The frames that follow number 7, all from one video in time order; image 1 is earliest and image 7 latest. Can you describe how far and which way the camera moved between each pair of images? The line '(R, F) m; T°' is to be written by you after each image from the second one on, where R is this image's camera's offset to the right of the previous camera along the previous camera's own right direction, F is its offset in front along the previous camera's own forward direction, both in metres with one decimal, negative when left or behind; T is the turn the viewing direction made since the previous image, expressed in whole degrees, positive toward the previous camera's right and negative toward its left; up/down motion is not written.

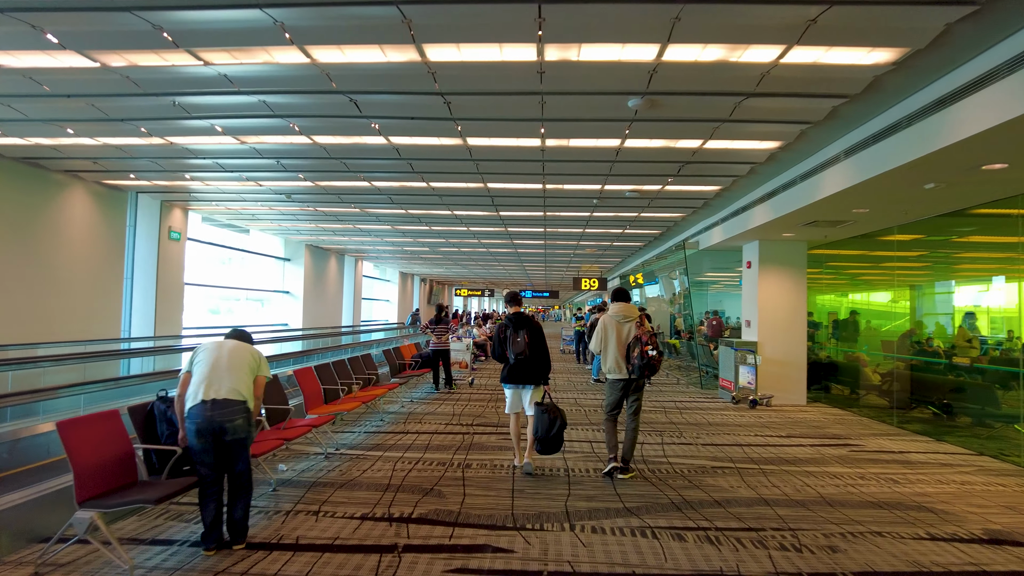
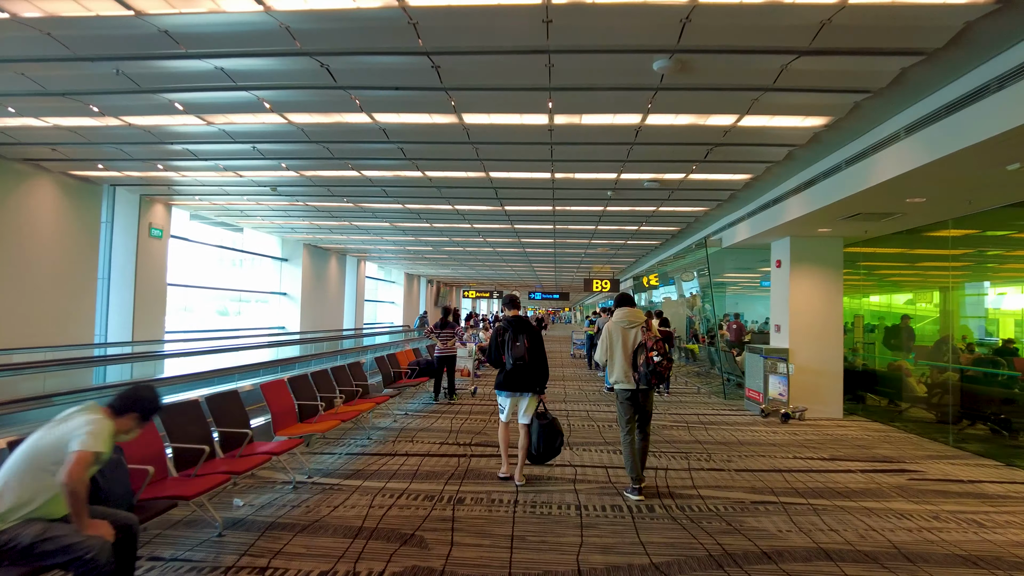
(+0.1, +0.9) m; -1°
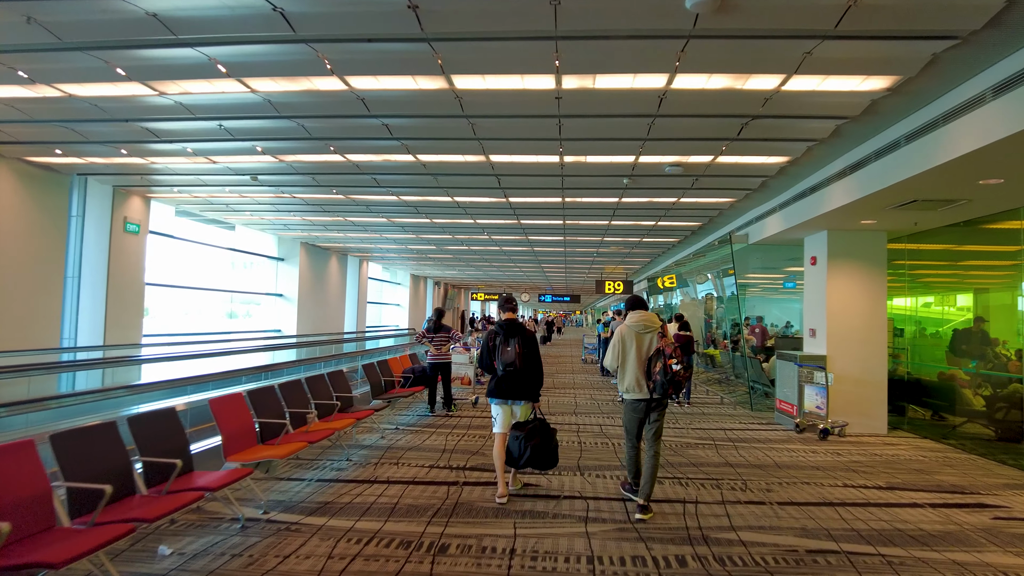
(+0.1, +0.9) m; -1°
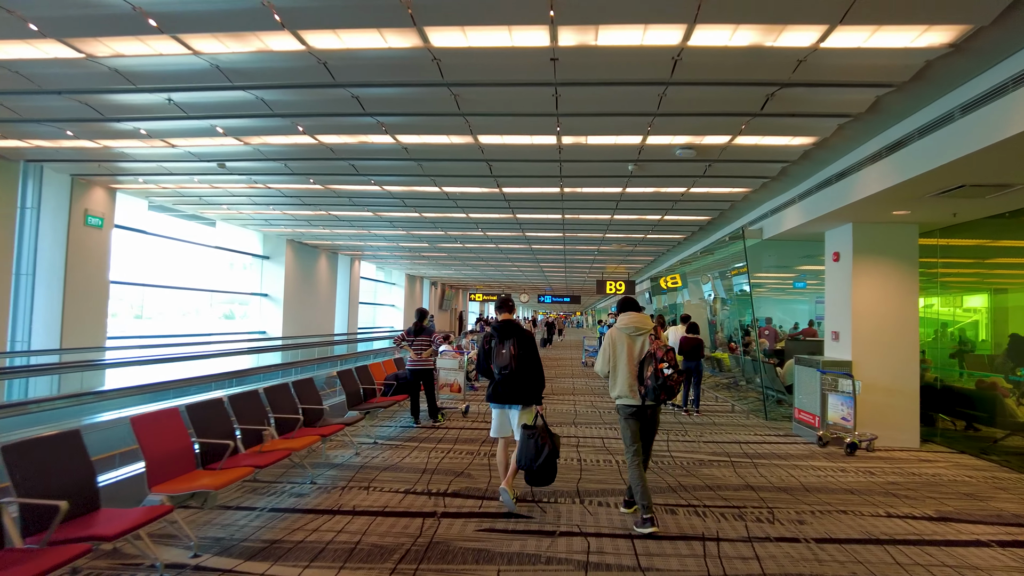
(+0.1, +0.8) m; 0°
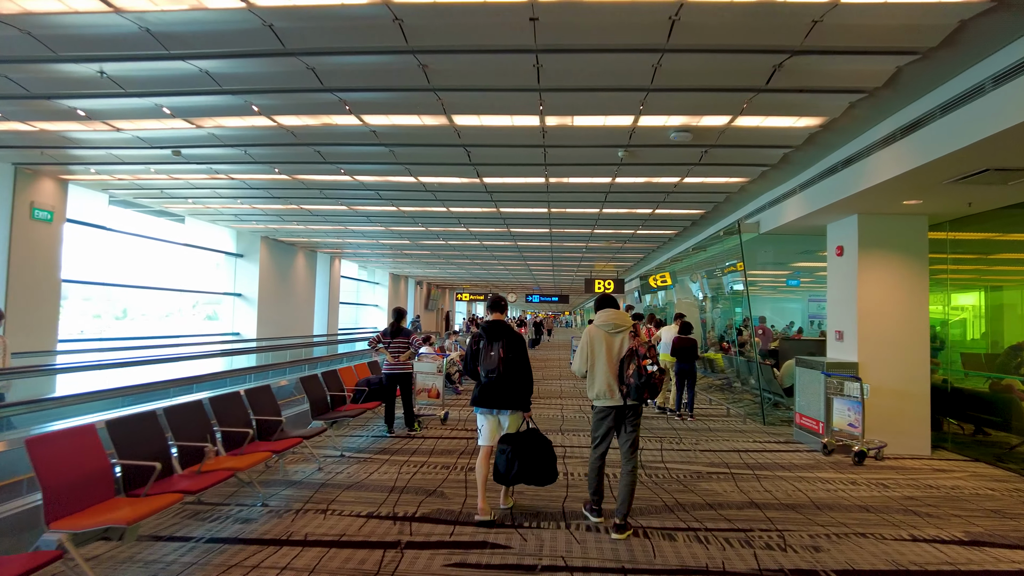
(+0.1, +0.6) m; +1°
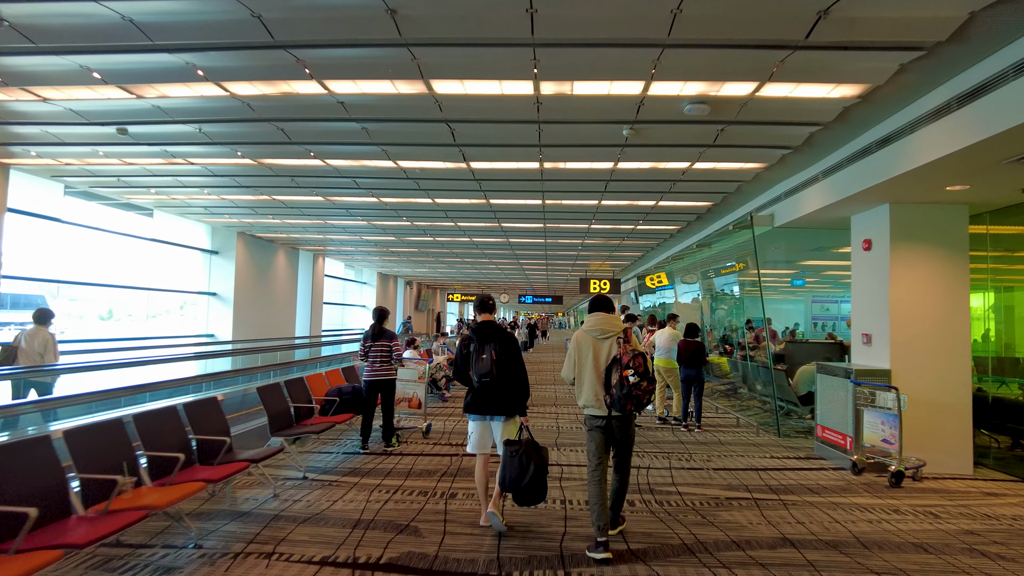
(0.0, +0.8) m; +1°
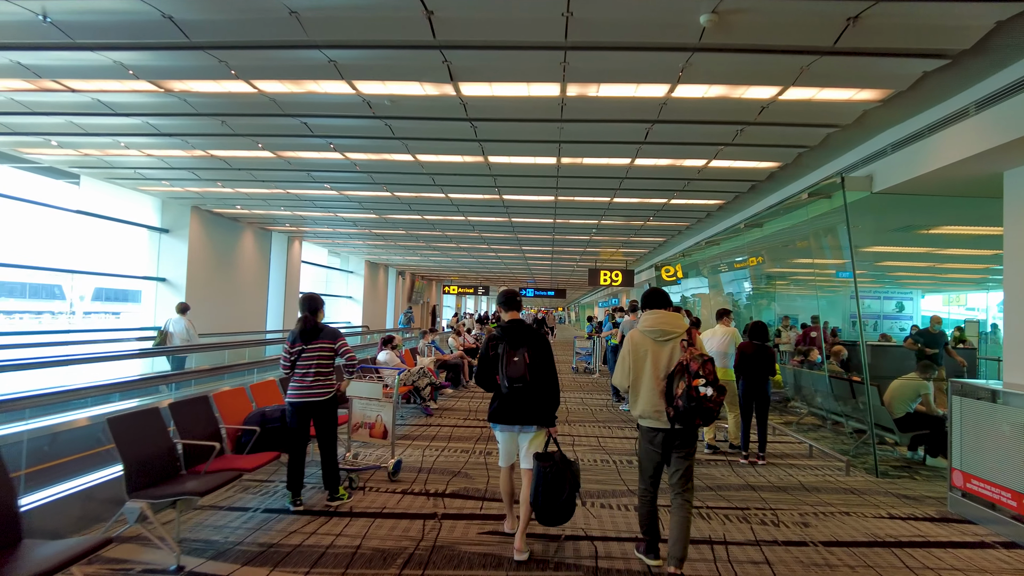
(0.0, +2.1) m; 0°
